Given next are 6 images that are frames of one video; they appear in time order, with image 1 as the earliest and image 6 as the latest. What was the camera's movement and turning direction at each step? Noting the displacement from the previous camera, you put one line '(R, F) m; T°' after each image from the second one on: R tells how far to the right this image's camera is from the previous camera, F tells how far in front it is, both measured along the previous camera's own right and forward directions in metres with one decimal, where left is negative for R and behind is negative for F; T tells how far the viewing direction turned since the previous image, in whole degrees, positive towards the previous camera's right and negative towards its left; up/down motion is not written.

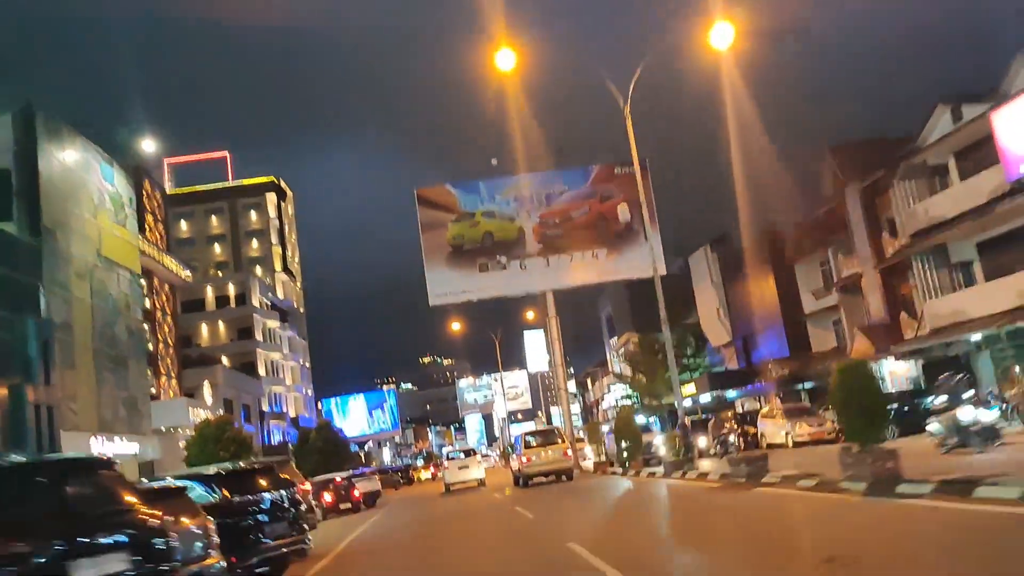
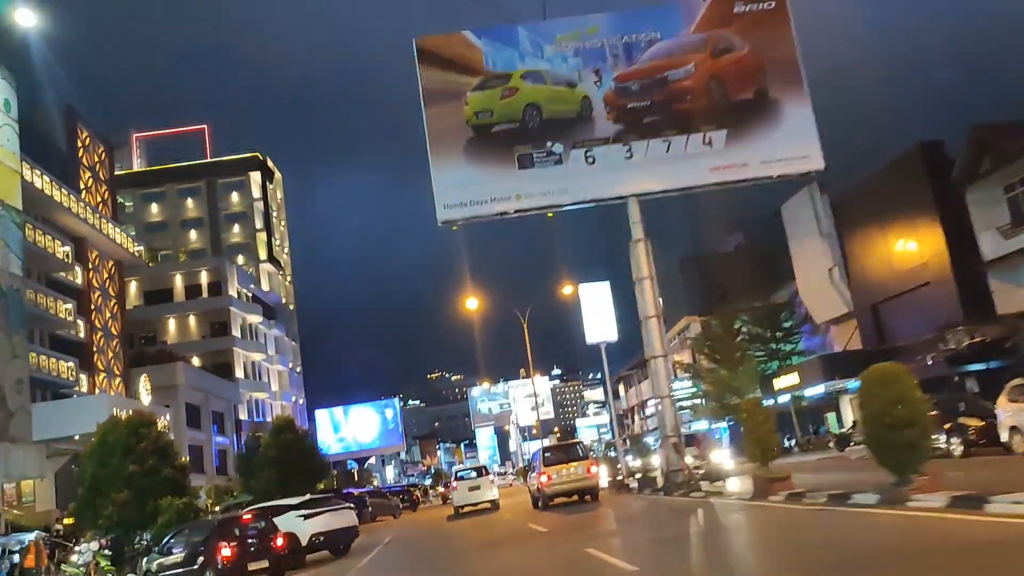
(-1.3, +14.4) m; -1°
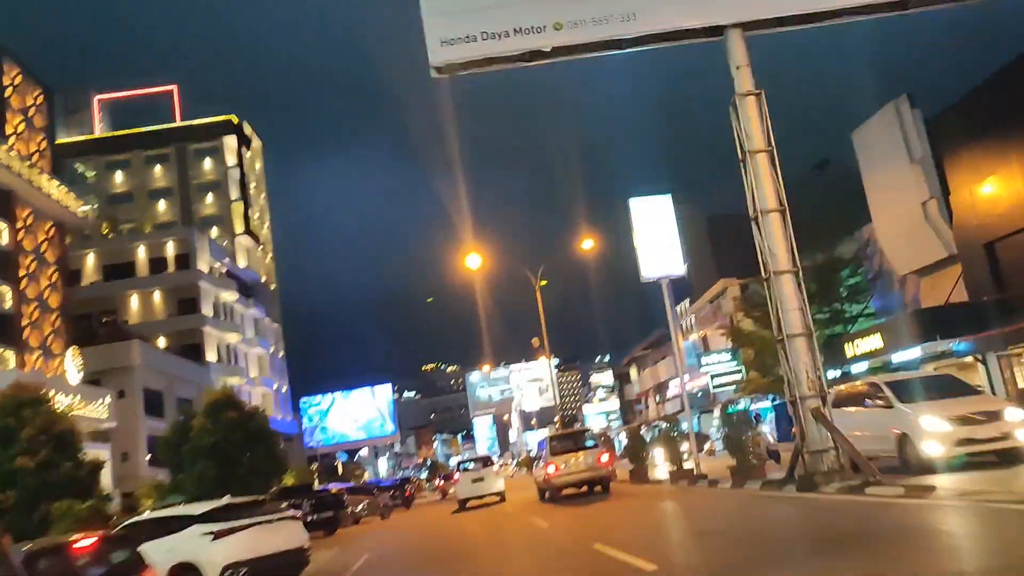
(-0.7, +8.1) m; 0°
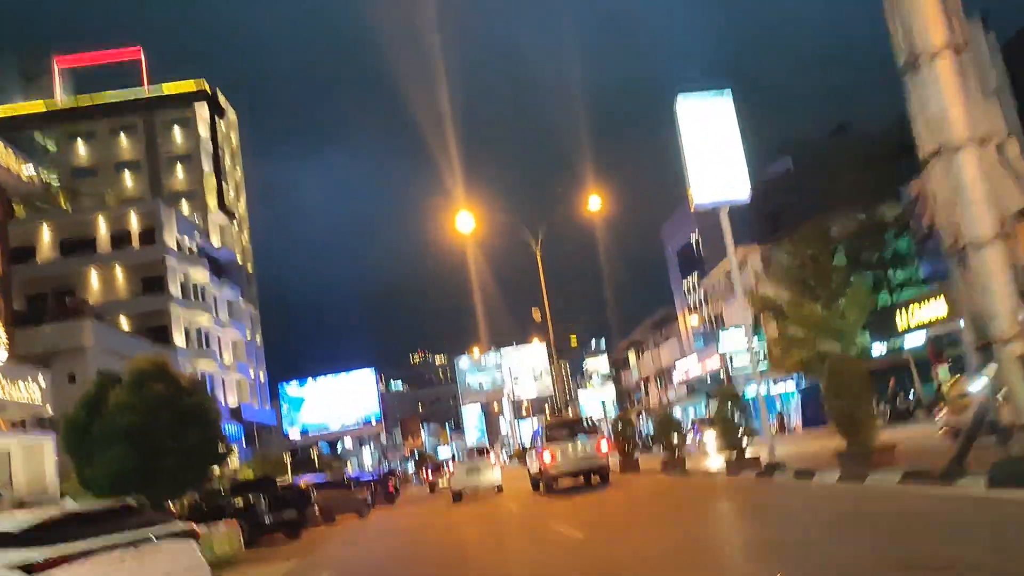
(-0.4, +5.1) m; +1°
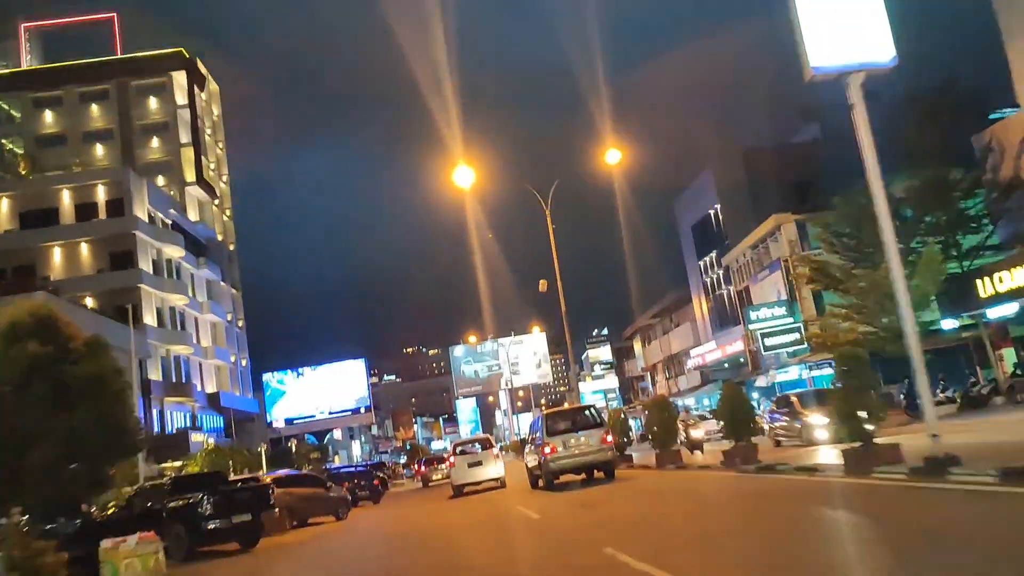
(-0.4, +5.0) m; 0°
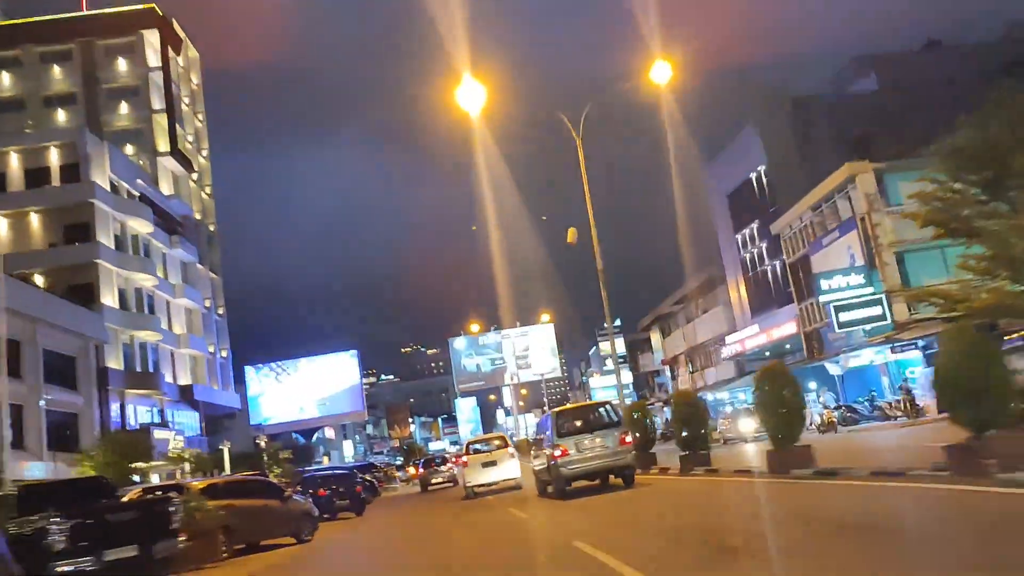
(-0.6, +7.0) m; 0°
